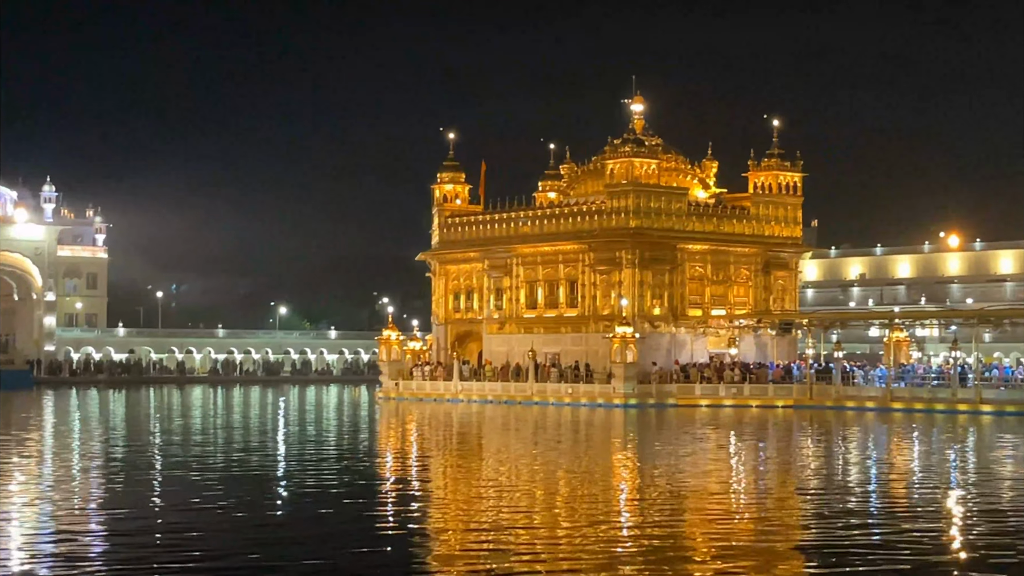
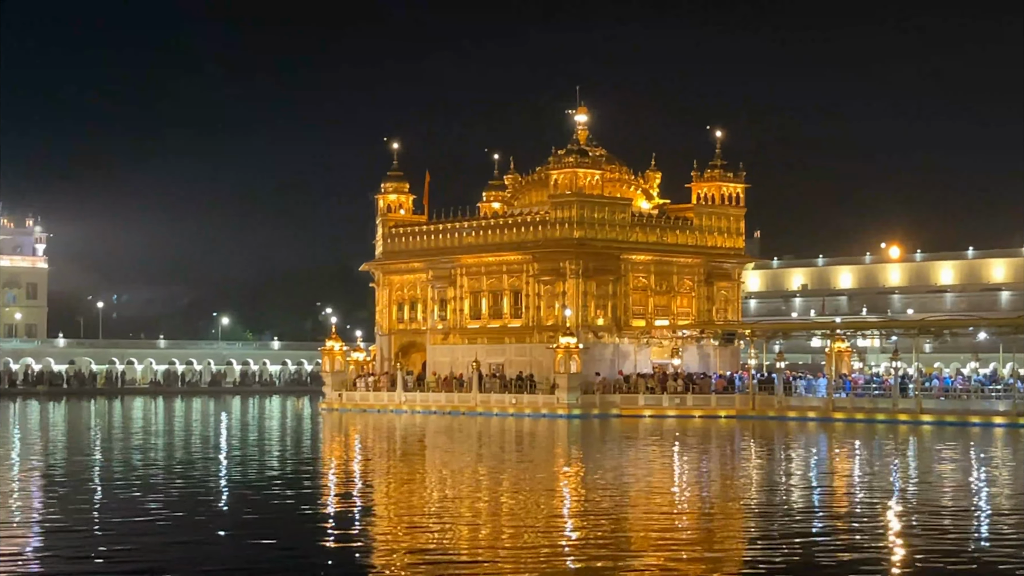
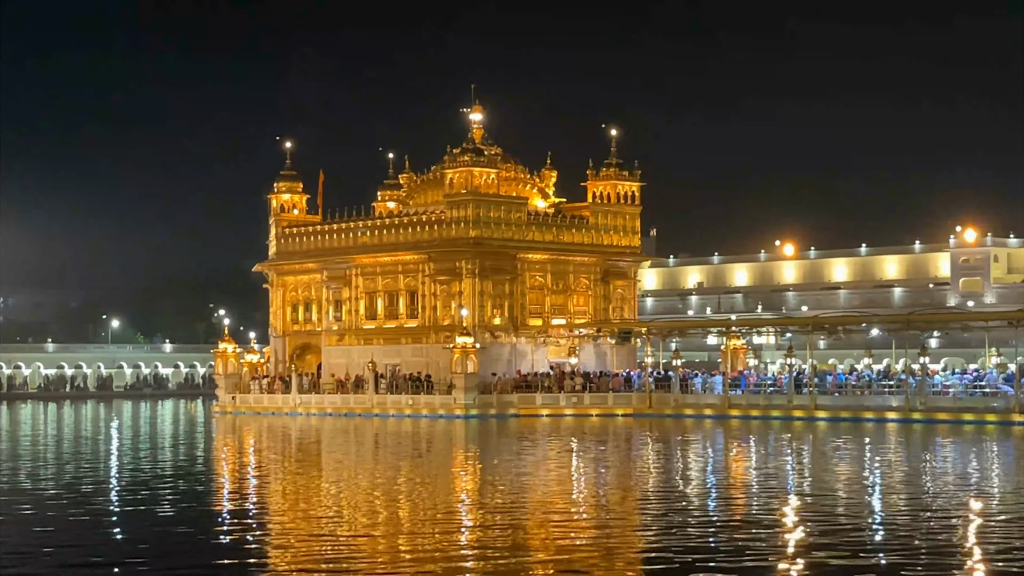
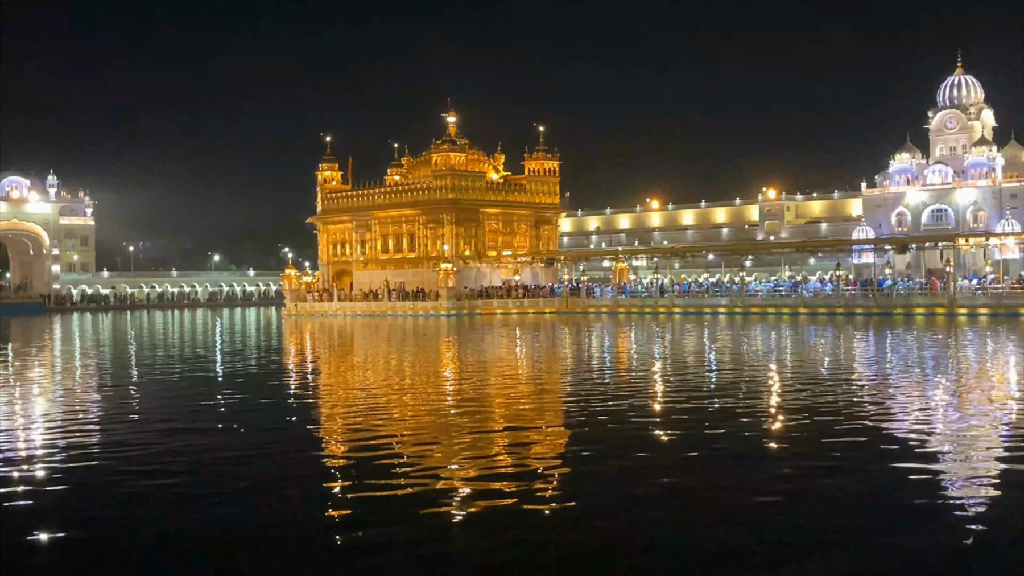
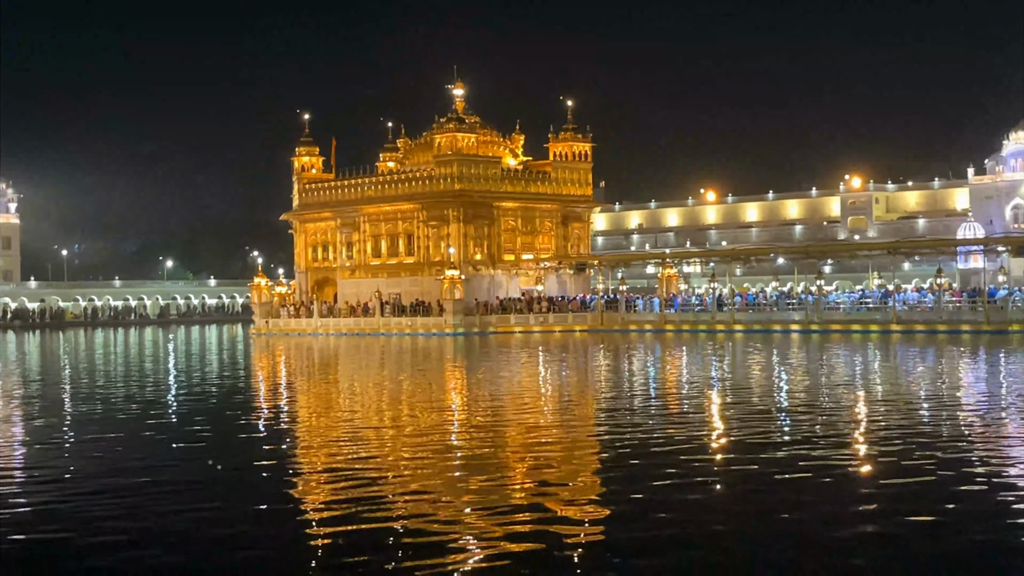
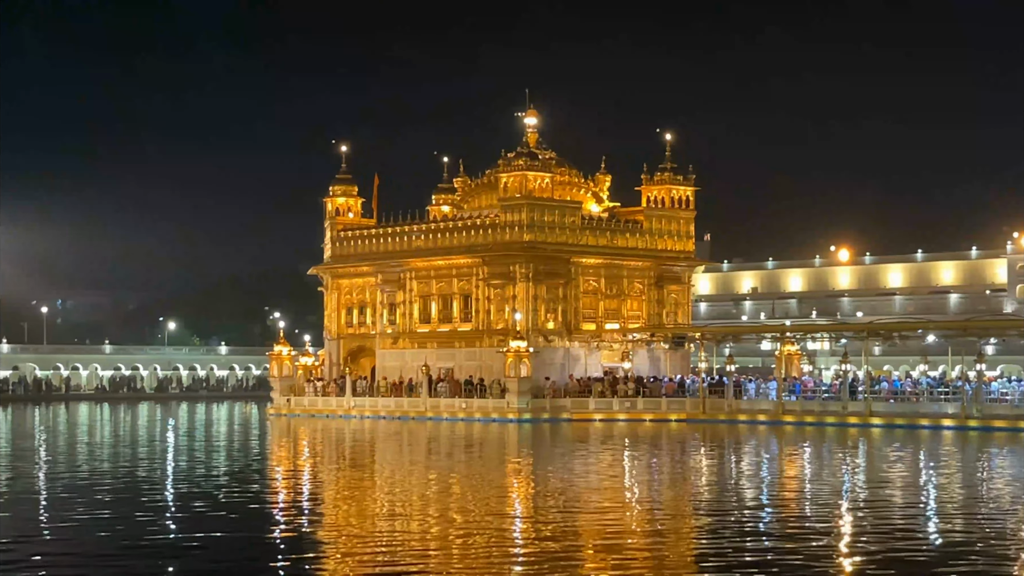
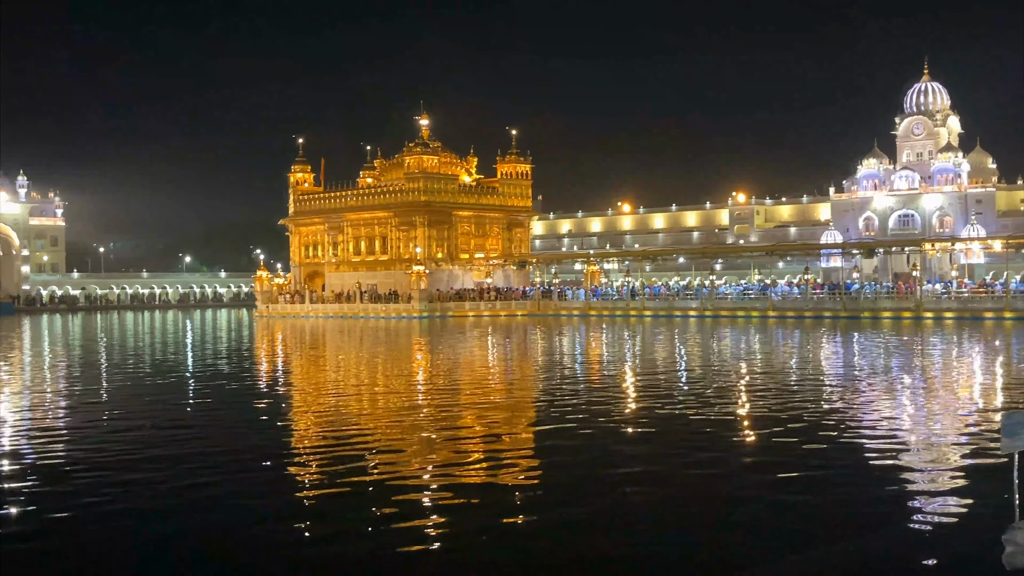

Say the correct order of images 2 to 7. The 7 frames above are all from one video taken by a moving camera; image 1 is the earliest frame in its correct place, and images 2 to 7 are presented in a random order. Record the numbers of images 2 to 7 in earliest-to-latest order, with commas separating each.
2, 6, 3, 5, 4, 7
